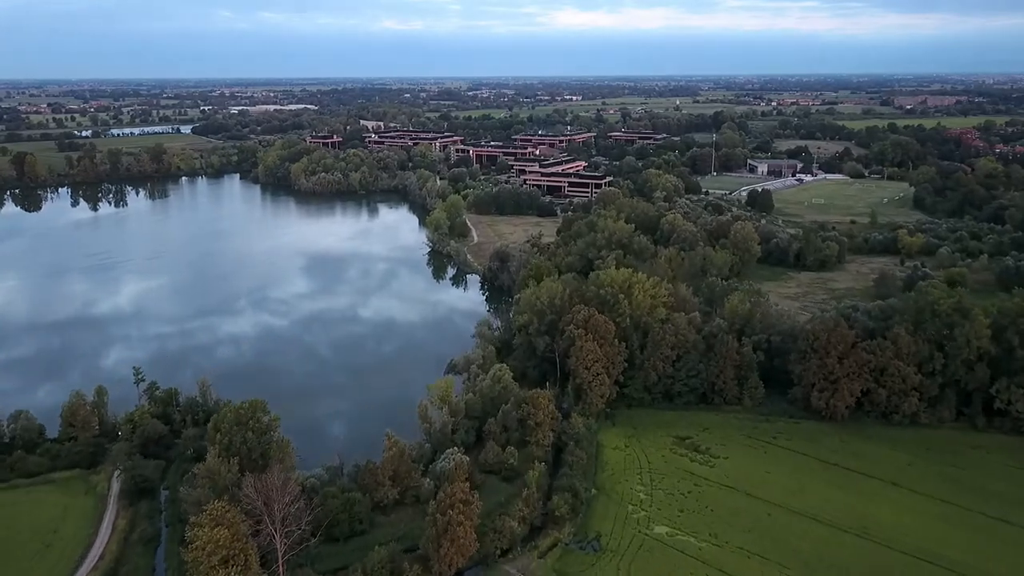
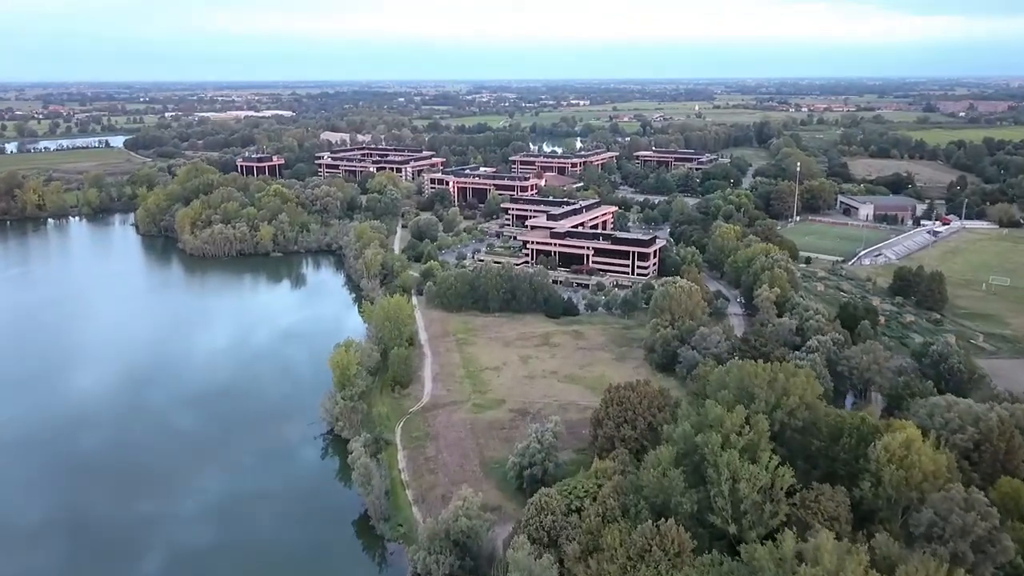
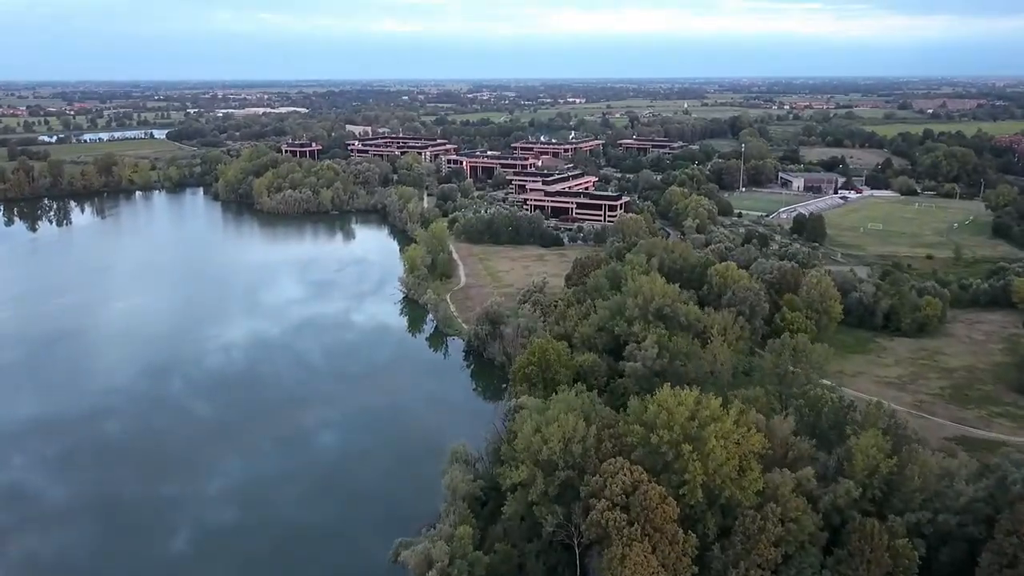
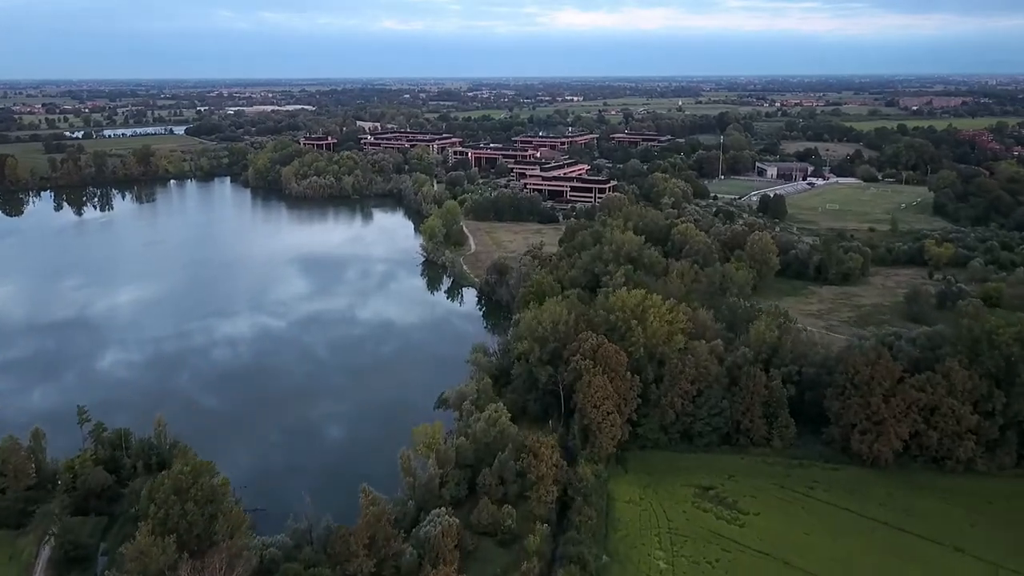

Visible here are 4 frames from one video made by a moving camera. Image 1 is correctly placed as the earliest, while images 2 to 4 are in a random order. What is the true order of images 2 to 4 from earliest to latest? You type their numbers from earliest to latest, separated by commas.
4, 3, 2
